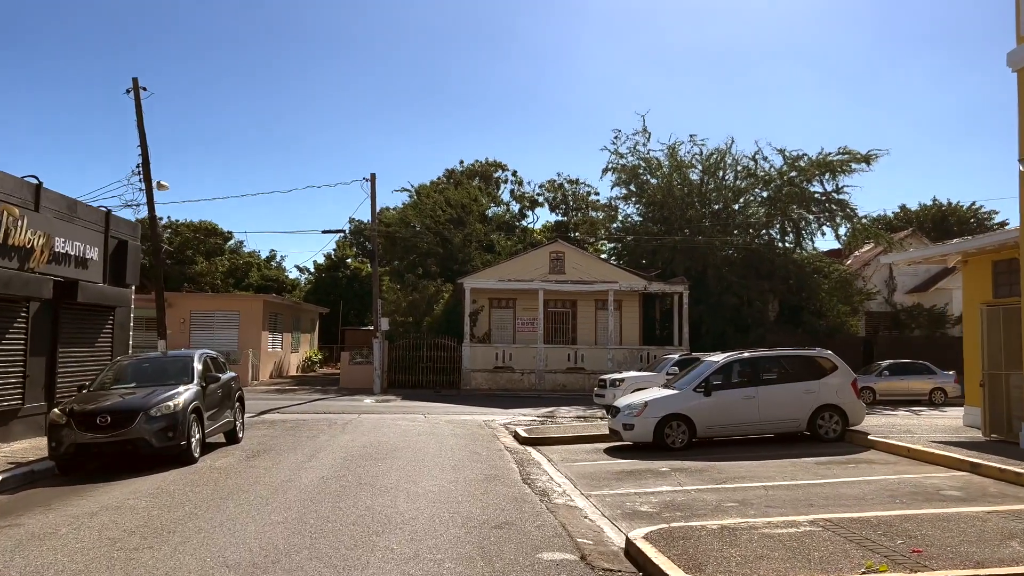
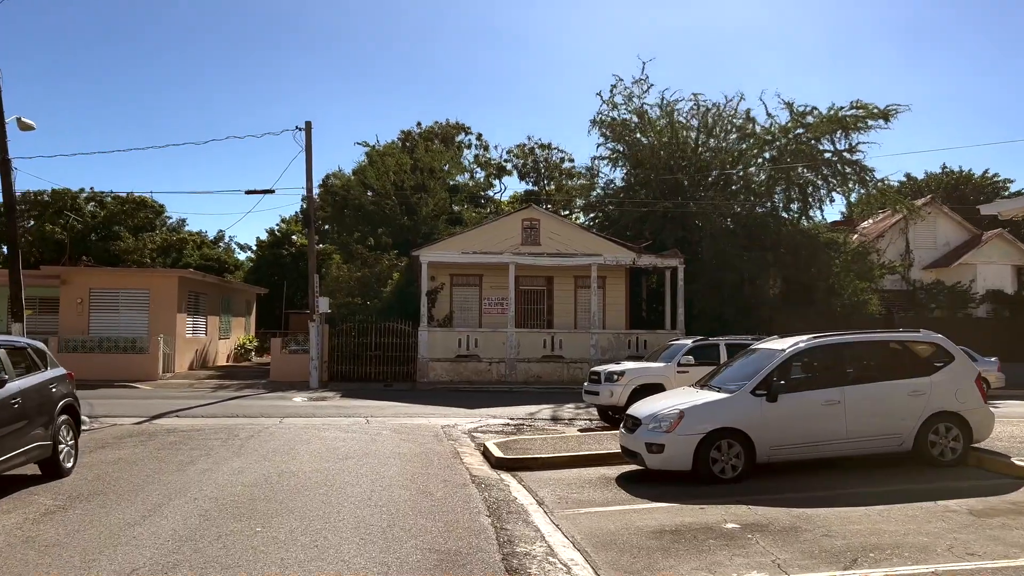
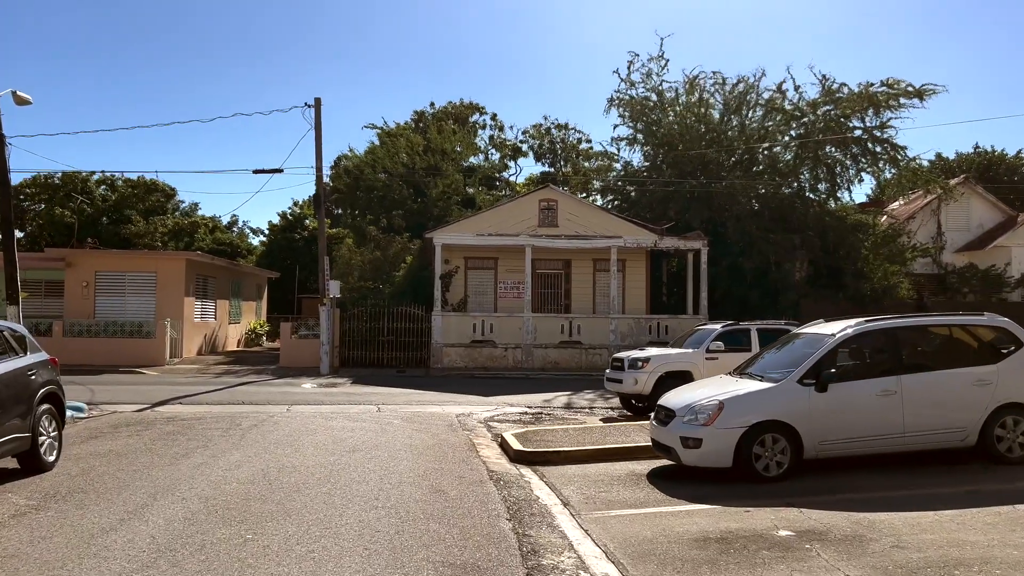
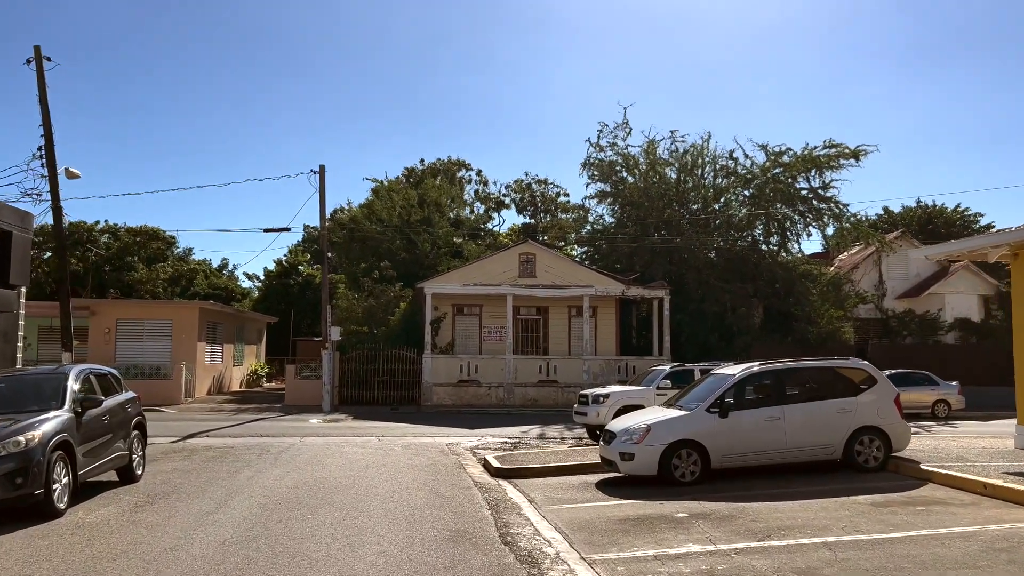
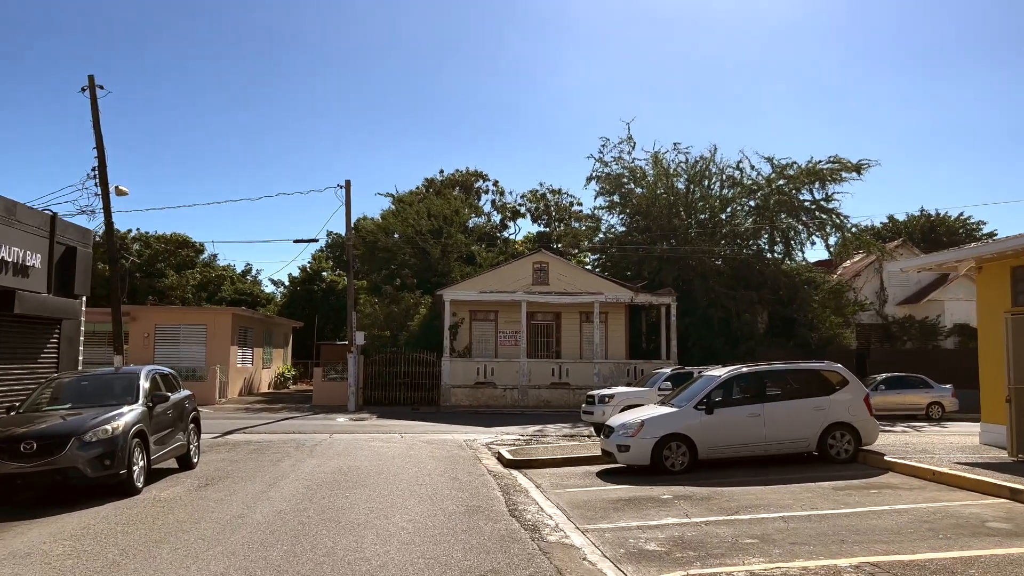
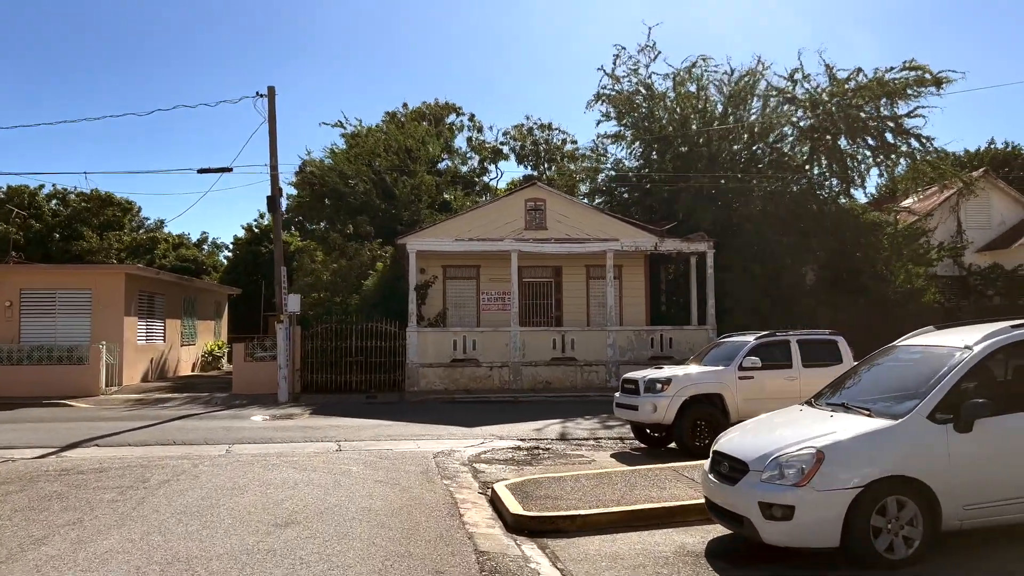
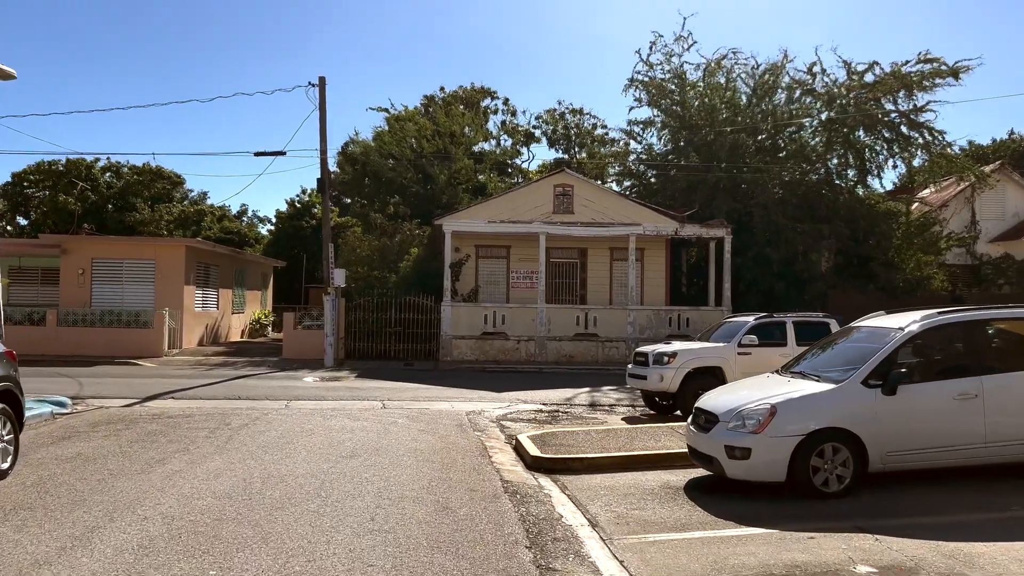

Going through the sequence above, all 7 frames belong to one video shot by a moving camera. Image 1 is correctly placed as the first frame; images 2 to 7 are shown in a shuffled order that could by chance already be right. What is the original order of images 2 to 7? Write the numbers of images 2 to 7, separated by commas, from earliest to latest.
5, 4, 2, 3, 7, 6
